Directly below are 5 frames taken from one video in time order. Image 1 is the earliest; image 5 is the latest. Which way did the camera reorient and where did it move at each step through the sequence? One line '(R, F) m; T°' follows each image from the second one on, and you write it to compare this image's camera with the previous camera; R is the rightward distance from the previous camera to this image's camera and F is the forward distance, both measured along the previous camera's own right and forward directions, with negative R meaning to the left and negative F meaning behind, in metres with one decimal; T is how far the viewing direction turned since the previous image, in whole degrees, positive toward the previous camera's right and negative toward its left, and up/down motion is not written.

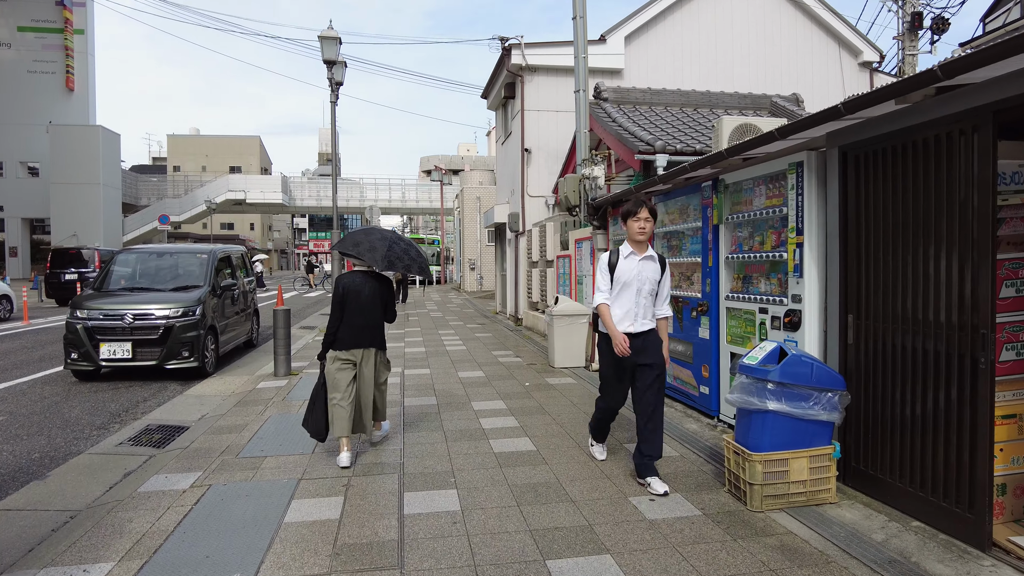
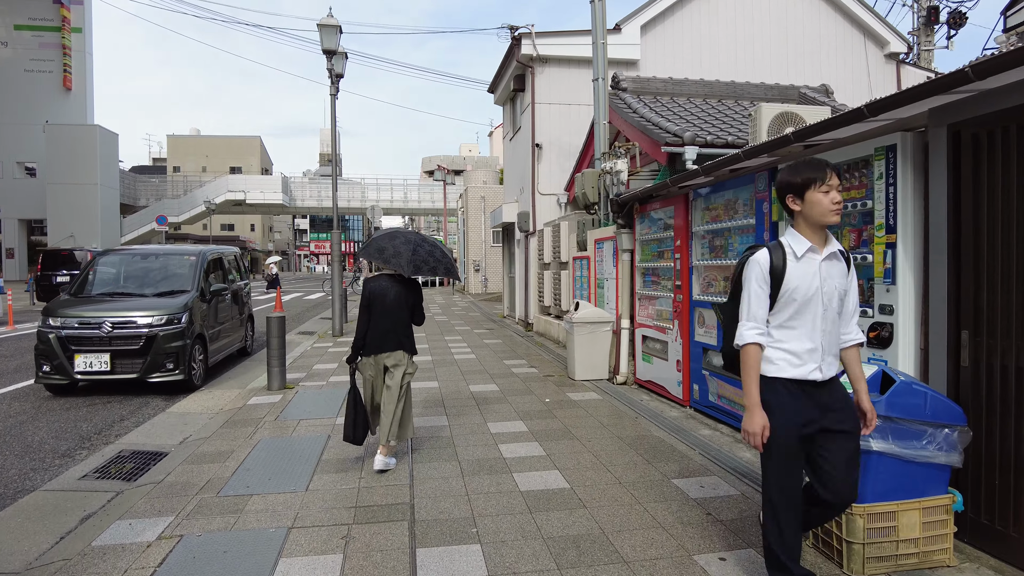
(-0.2, +0.8) m; 0°
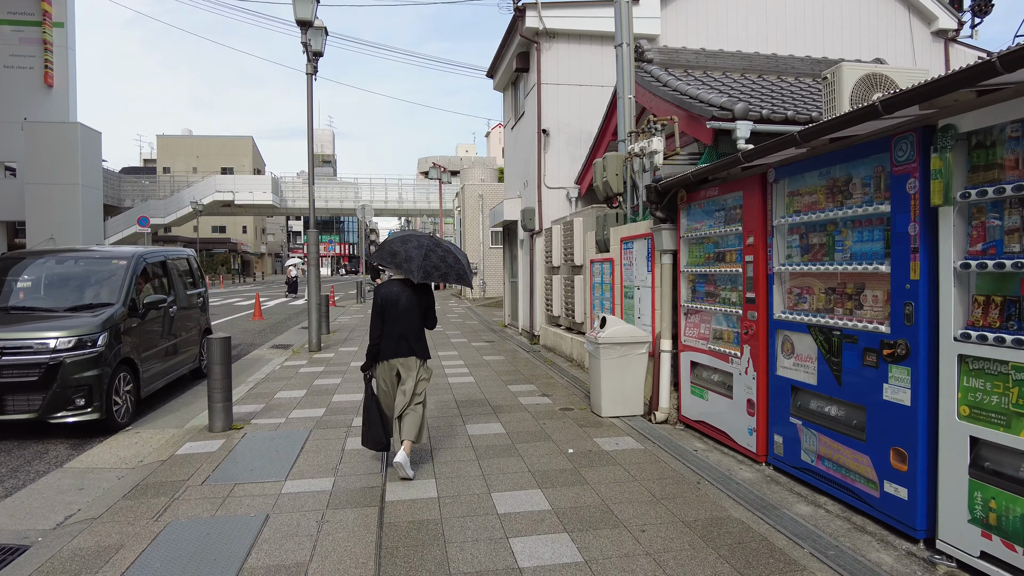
(-0.1, +1.7) m; 0°
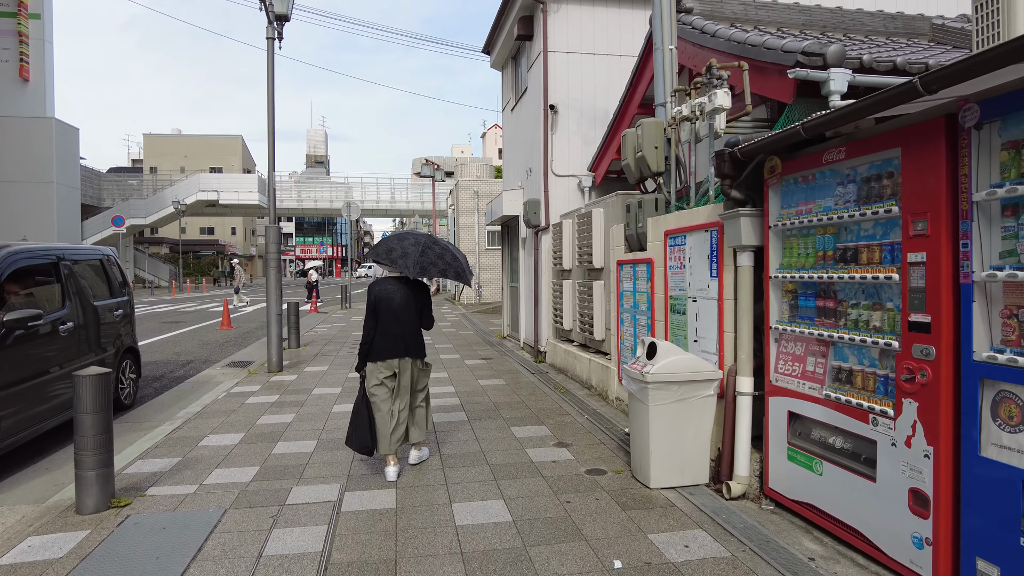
(-0.1, +1.9) m; 0°
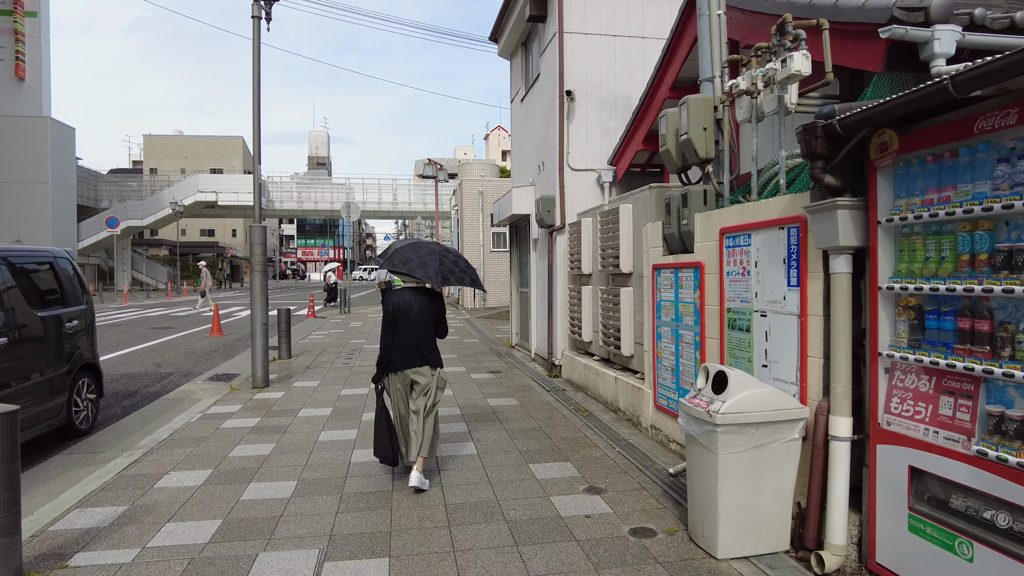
(-0.1, +1.0) m; 0°
